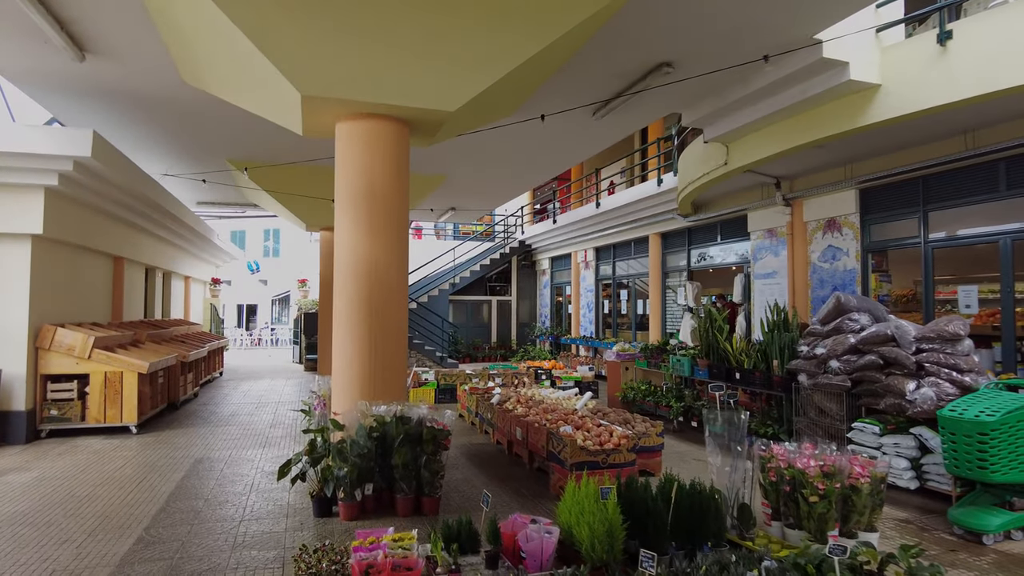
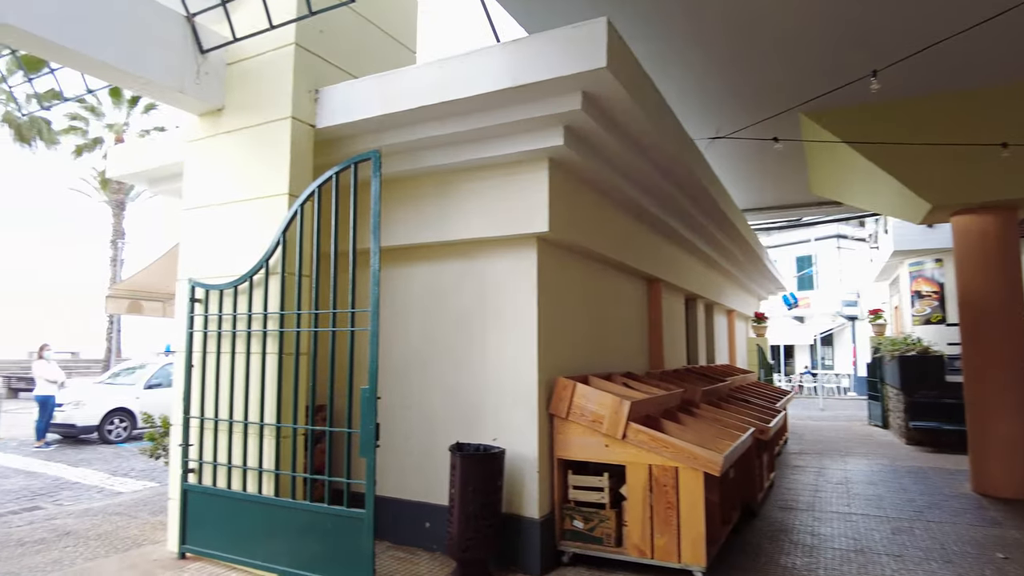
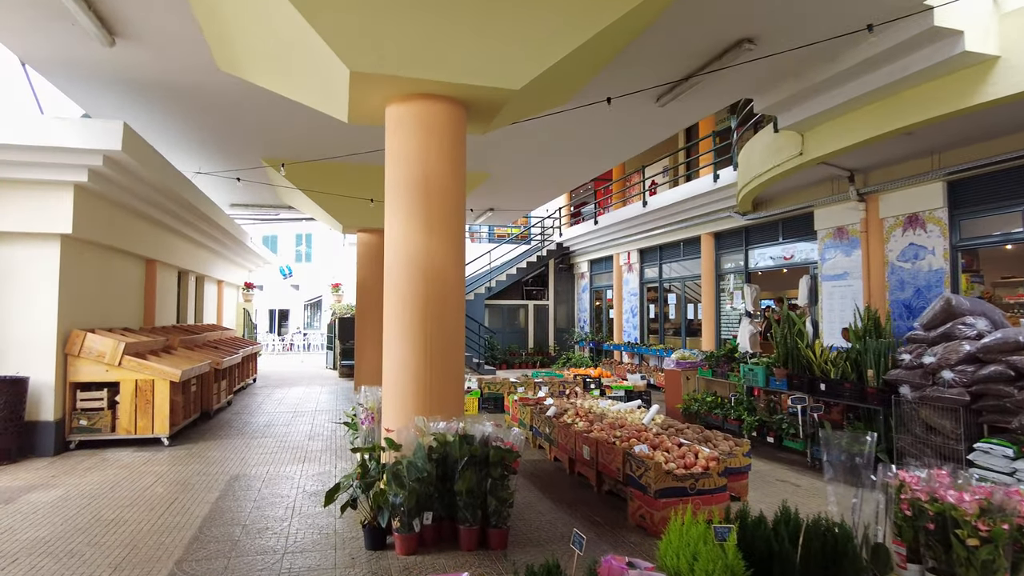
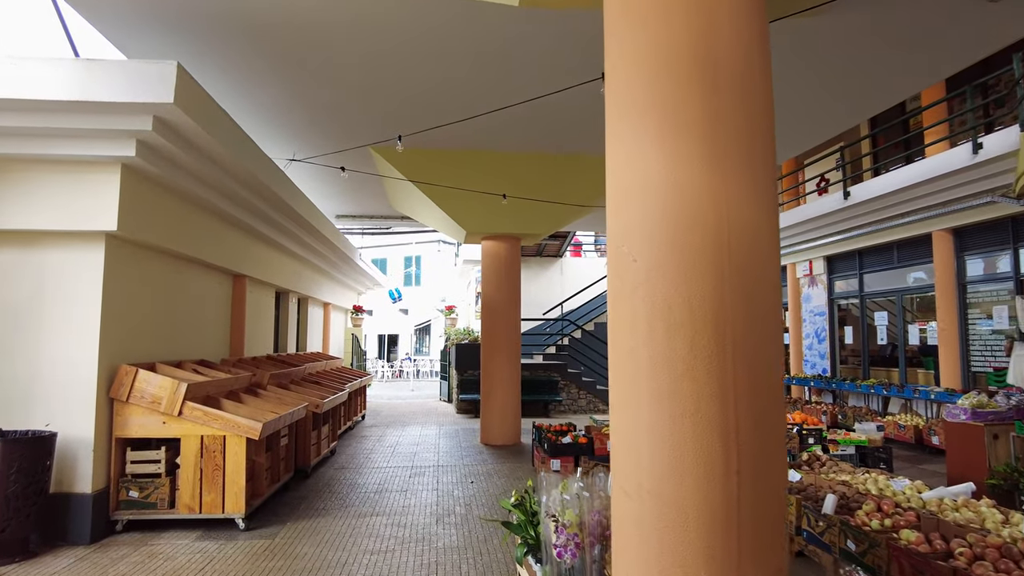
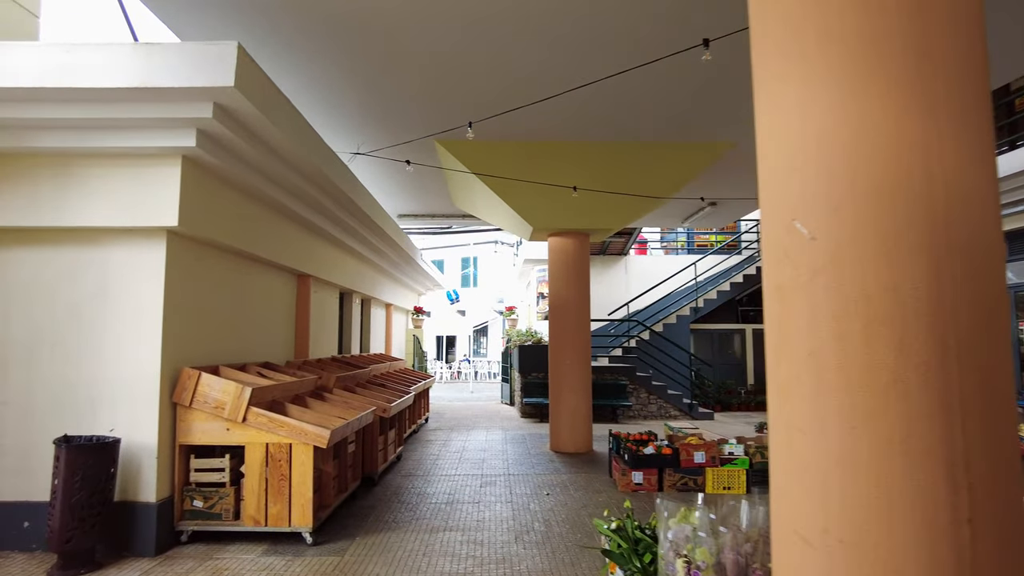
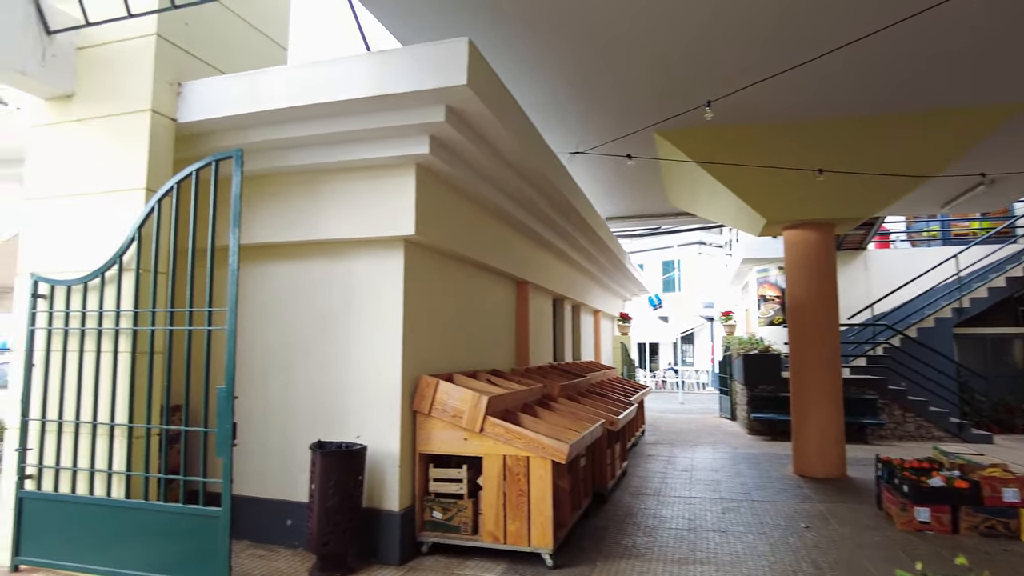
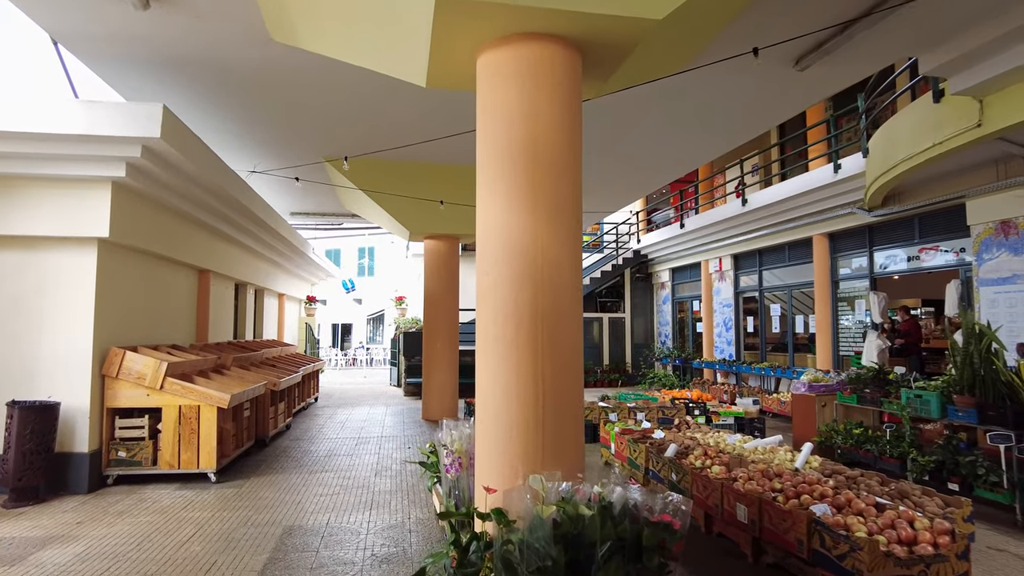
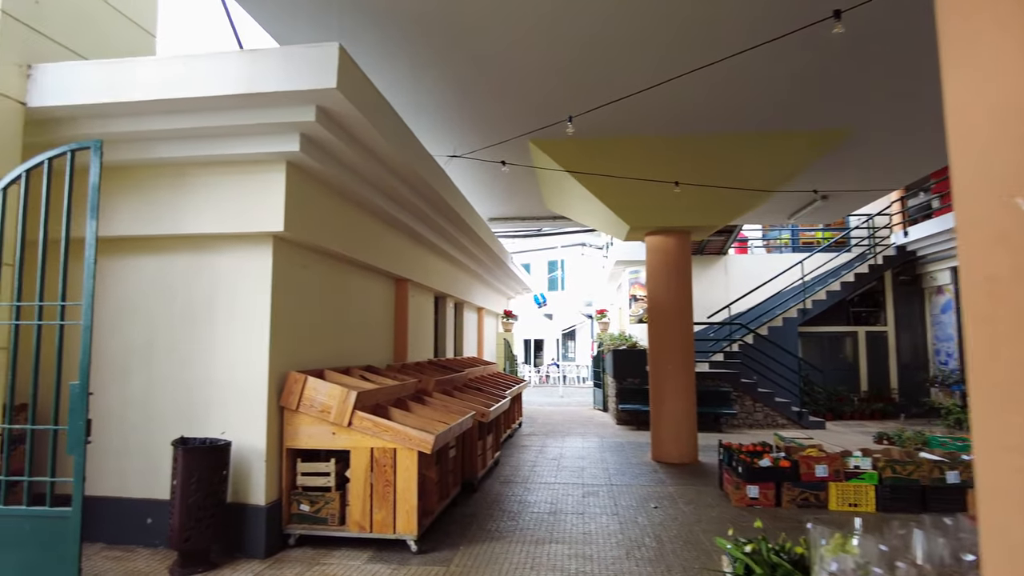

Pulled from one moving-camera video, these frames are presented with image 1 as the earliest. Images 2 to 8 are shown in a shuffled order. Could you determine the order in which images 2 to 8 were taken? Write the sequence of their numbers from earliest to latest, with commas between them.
3, 7, 4, 5, 8, 6, 2
